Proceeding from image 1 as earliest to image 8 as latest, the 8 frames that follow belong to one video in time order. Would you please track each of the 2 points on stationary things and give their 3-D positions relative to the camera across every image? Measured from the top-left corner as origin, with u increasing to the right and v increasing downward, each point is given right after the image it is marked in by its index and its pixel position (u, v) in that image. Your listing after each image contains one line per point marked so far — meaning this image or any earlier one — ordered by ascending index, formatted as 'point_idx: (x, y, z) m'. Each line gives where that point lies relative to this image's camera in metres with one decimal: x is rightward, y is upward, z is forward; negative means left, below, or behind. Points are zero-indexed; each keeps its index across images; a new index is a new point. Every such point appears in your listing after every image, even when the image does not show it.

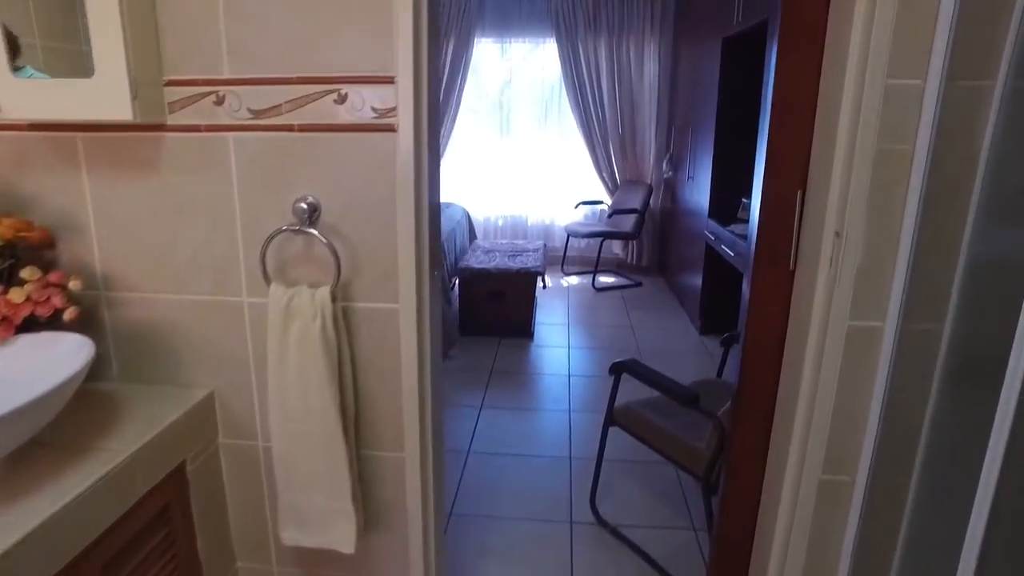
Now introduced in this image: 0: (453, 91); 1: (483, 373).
0: (-0.5, +1.5, +5.5) m
1: (-0.1, -0.4, +3.4) m
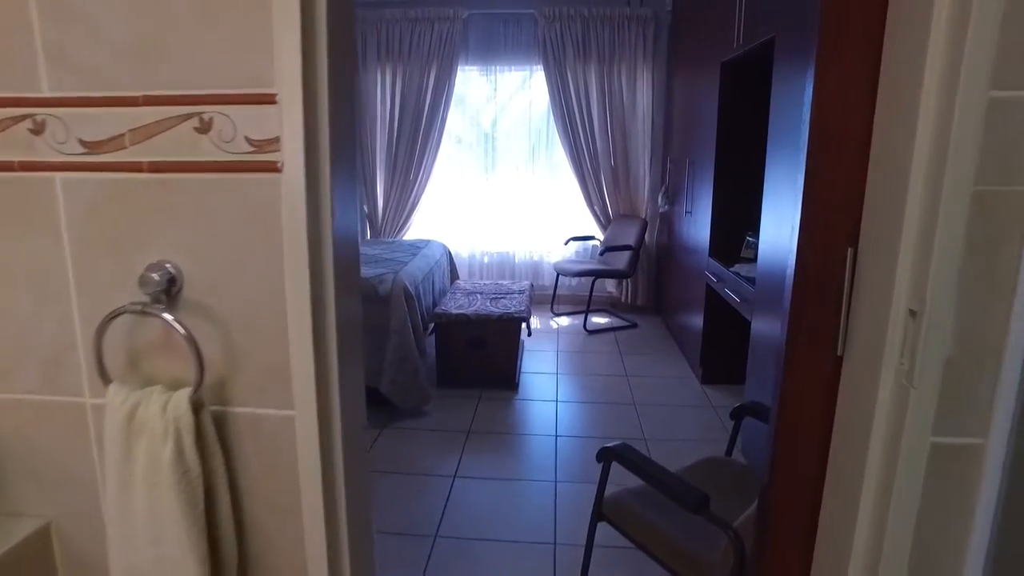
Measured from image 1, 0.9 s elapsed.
0: (-0.6, +1.2, +5.2) m
1: (-0.2, -0.6, +3.1) m
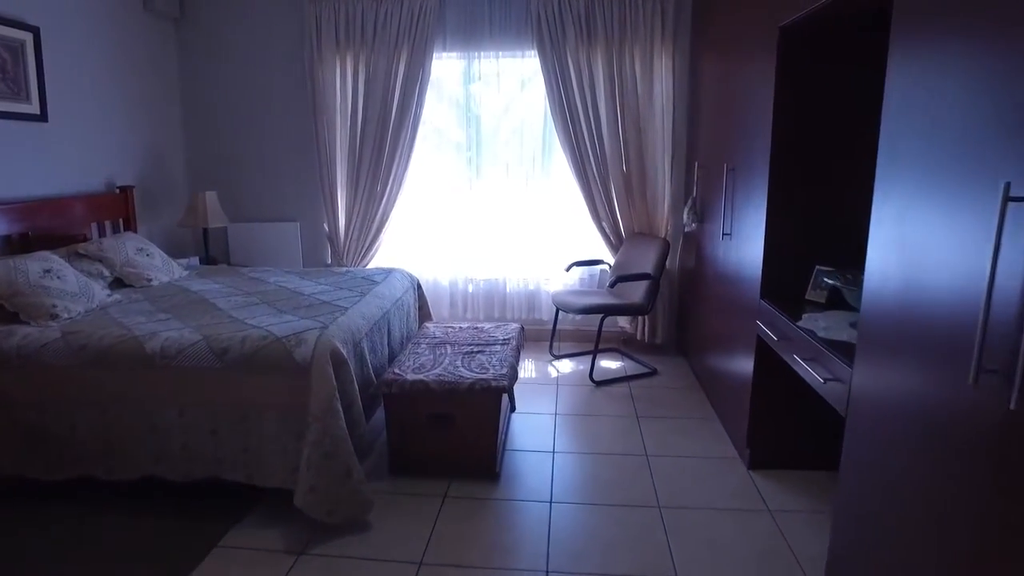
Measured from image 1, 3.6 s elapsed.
0: (-0.7, +1.0, +4.3) m
1: (-0.3, -0.8, +2.1) m
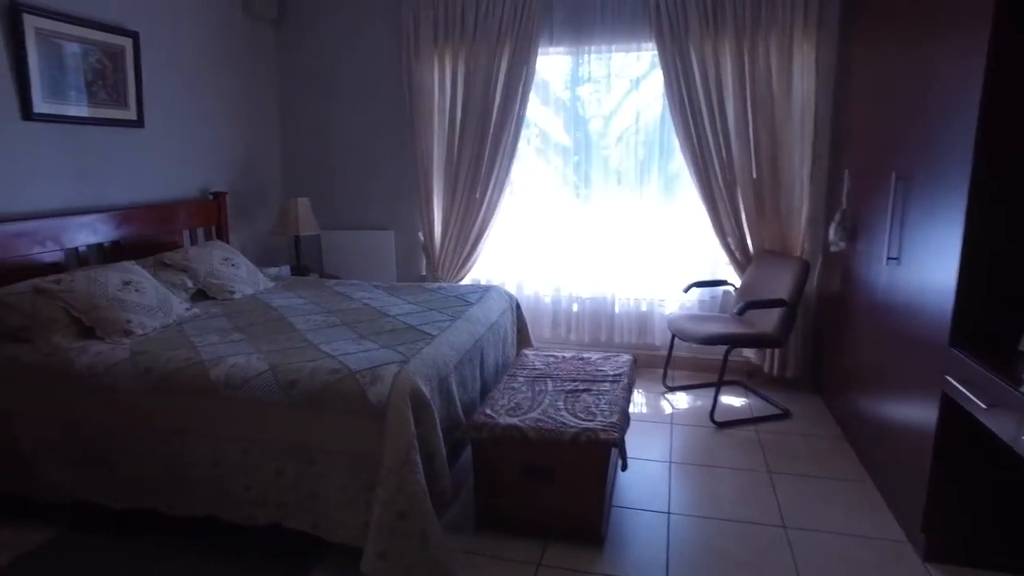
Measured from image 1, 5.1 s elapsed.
0: (0.0, +0.9, +3.9) m
1: (0.0, -0.9, +1.7) m
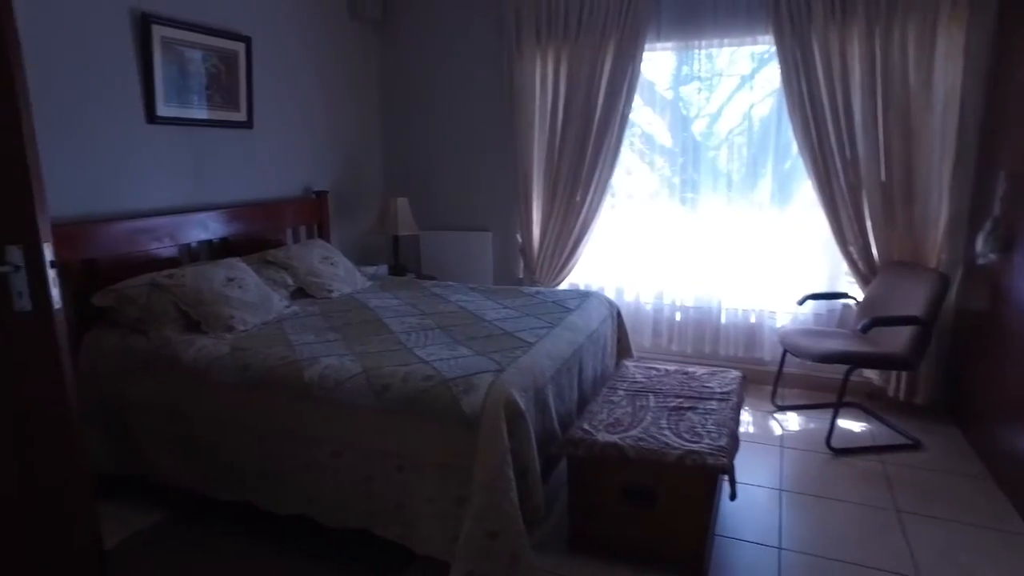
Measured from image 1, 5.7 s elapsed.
0: (+0.5, +0.9, +3.8) m
1: (+0.2, -0.9, +1.6) m
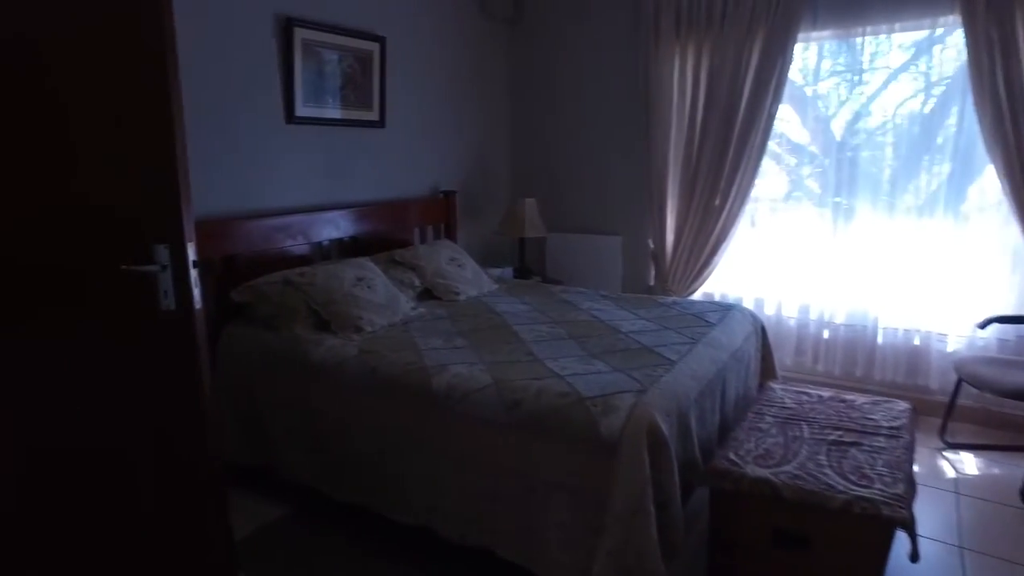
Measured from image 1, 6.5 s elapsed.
0: (+1.2, +0.8, +3.5) m
1: (+0.4, -1.0, +1.4) m
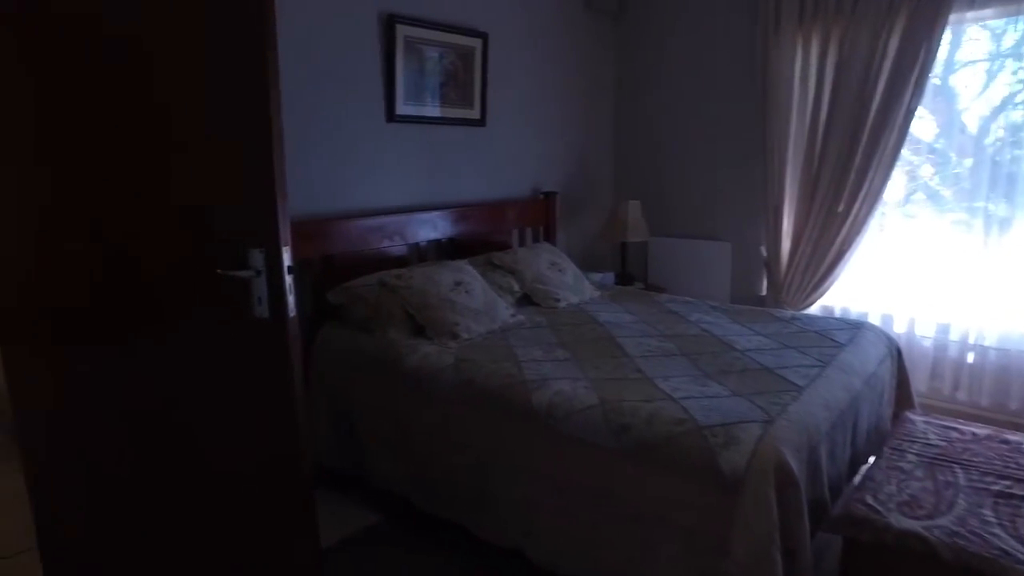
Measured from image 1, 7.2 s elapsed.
0: (+1.7, +0.7, +3.1) m
1: (+0.6, -1.0, +1.1) m
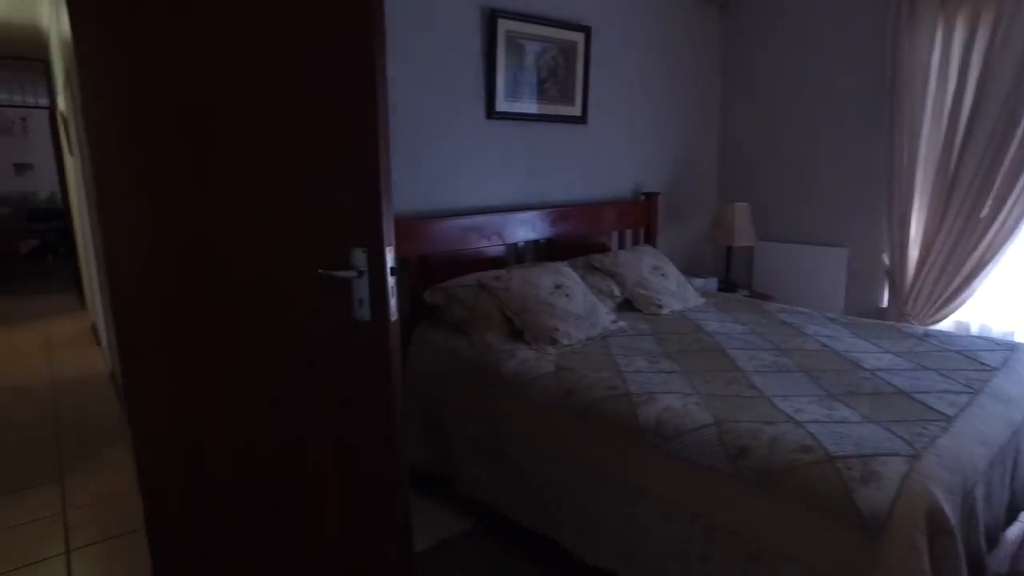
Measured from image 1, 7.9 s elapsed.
0: (+2.1, +0.7, +2.8) m
1: (+0.8, -1.1, +0.9) m
